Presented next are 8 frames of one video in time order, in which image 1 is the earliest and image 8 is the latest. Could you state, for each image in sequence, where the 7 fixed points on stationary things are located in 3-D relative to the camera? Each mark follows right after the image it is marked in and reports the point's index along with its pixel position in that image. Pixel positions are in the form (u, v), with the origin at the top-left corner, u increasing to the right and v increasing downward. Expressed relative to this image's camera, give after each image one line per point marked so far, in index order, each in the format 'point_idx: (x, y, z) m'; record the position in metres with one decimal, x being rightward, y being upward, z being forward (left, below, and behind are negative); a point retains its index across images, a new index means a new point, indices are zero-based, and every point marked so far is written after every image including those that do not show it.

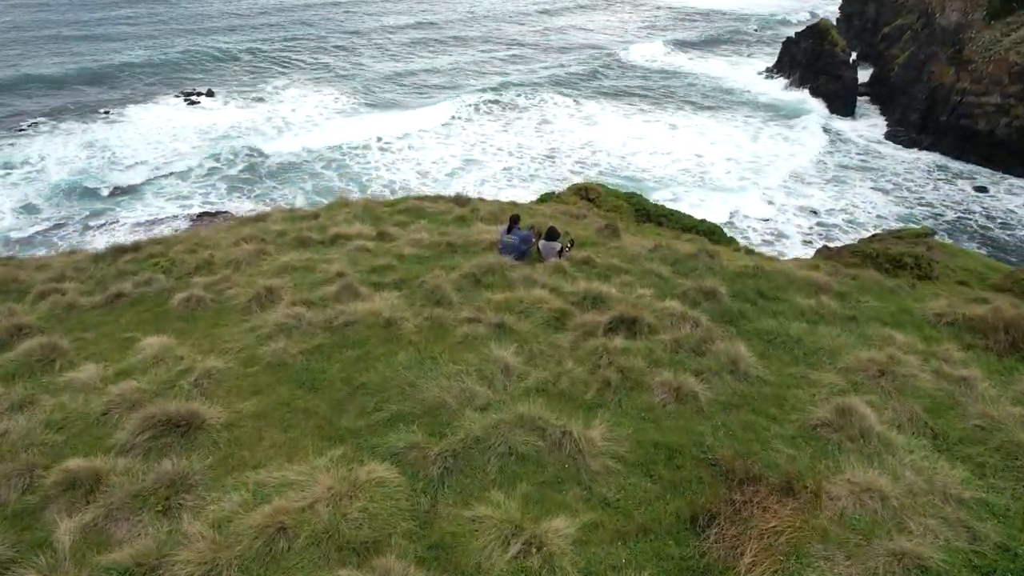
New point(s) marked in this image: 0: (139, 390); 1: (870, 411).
0: (-2.6, -0.7, +4.5) m
1: (+2.6, -0.9, +4.6) m
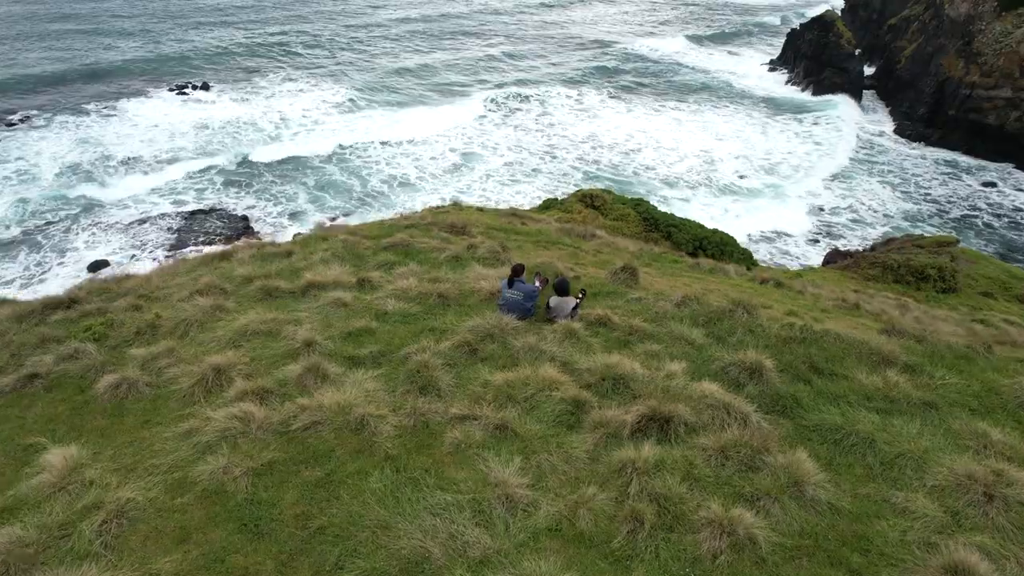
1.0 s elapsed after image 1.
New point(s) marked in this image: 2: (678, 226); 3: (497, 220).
0: (-2.6, -1.4, +3.4) m
1: (+2.6, -1.5, +3.5) m
2: (+5.0, +1.8, +19.4) m
3: (-0.3, +1.6, +15.4) m
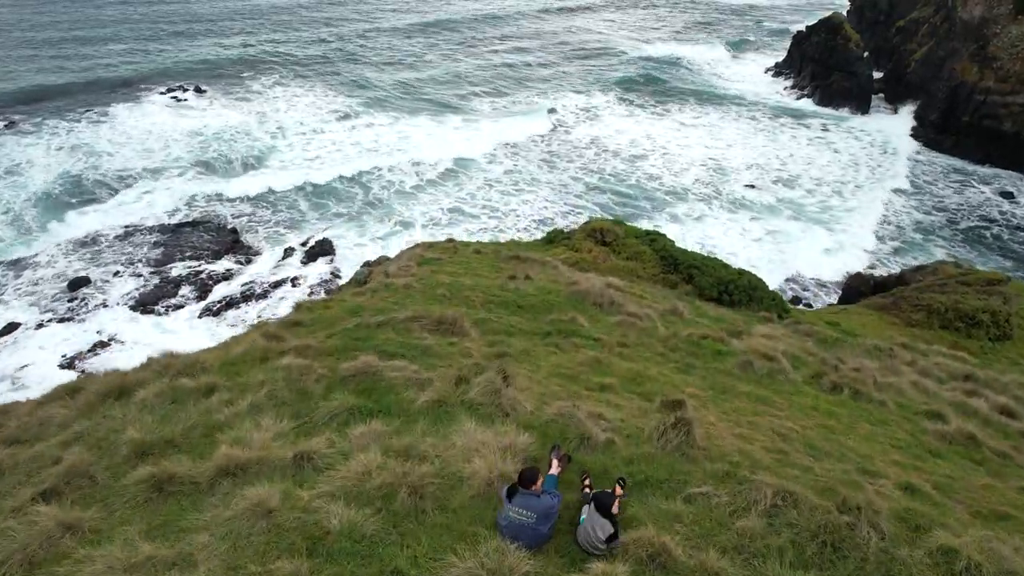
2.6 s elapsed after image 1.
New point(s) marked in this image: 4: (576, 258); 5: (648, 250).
0: (-2.6, -2.7, +1.3) m
1: (+2.6, -2.8, +1.4) m
2: (+5.0, +0.5, +17.3) m
3: (-0.3, +0.3, +13.3) m
4: (+1.7, +0.8, +17.1) m
5: (+3.8, +1.0, +17.8) m
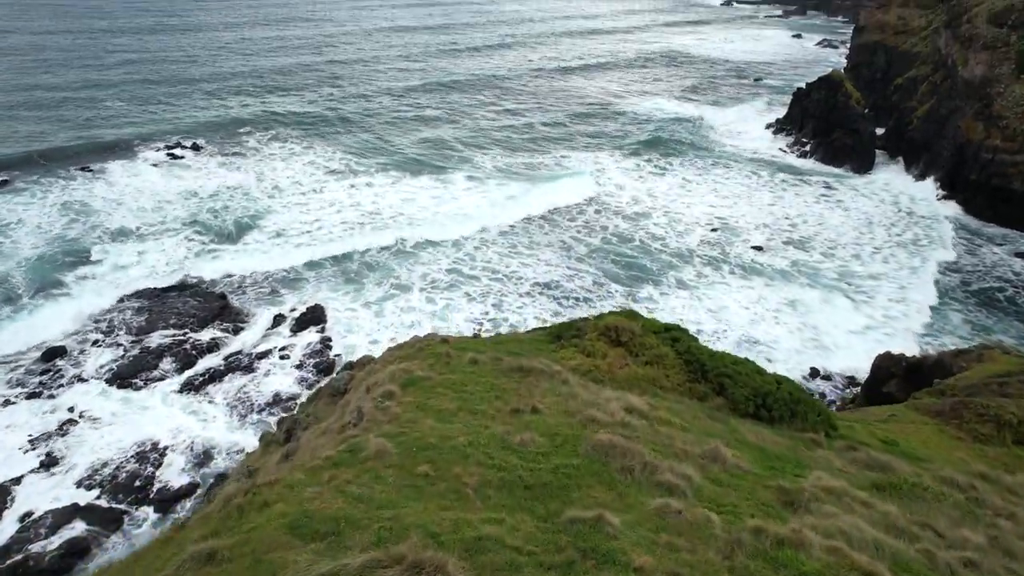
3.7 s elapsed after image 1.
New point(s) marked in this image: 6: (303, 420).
0: (-2.5, -4.0, -1.3) m
1: (+2.7, -4.2, -1.2) m
2: (+5.1, -2.0, +14.9) m
3: (-0.2, -2.0, +10.9) m
4: (+1.8, -1.8, +14.7) m
5: (+3.8, -1.6, +15.5) m
6: (-4.9, -3.1, +15.2) m
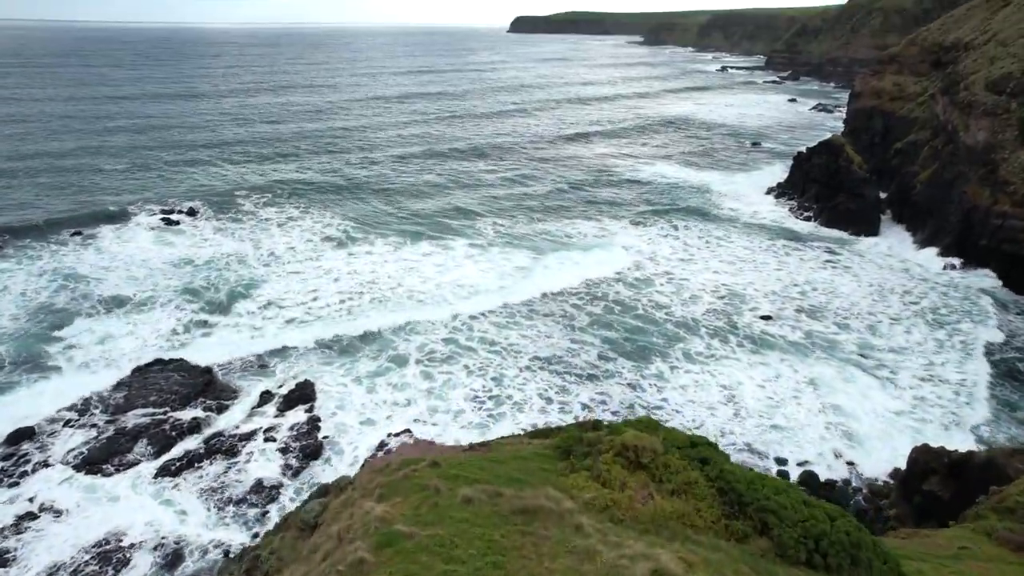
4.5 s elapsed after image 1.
0: (-2.5, -4.9, -3.8) m
1: (+2.7, -5.0, -3.8) m
2: (+5.1, -4.3, +12.5) m
3: (-0.2, -4.0, +8.5) m
4: (+1.8, -4.1, +12.3) m
5: (+3.9, -3.9, +13.1) m
6: (-4.9, -5.4, +12.7) m
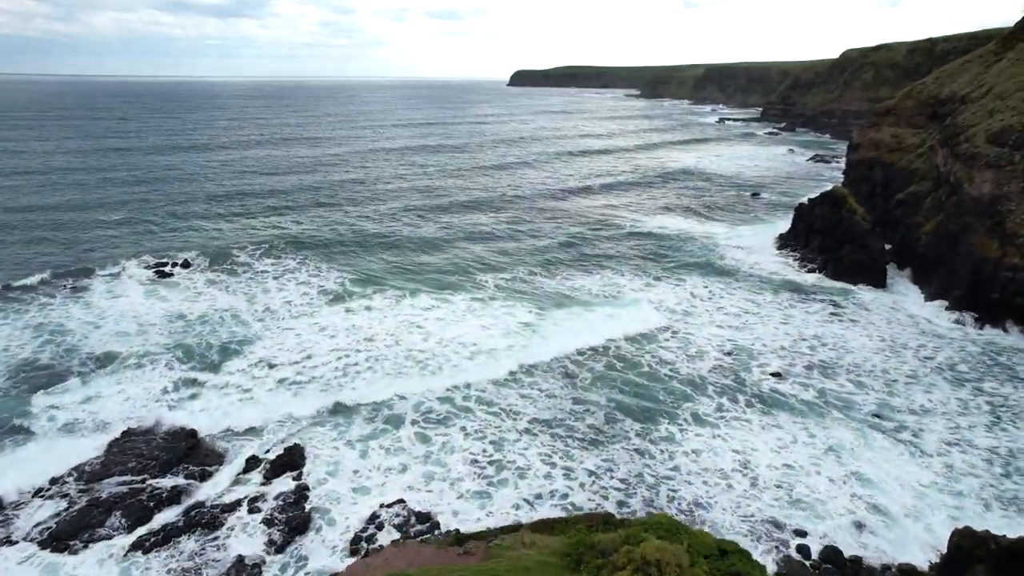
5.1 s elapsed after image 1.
0: (-2.4, -5.2, -5.9) m
1: (+2.8, -5.3, -5.9) m
2: (+5.1, -5.8, +10.4) m
3: (-0.2, -5.2, +6.4) m
4: (+1.9, -5.6, +10.2) m
5: (+3.9, -5.5, +11.0) m
6: (-4.9, -7.0, +10.5) m
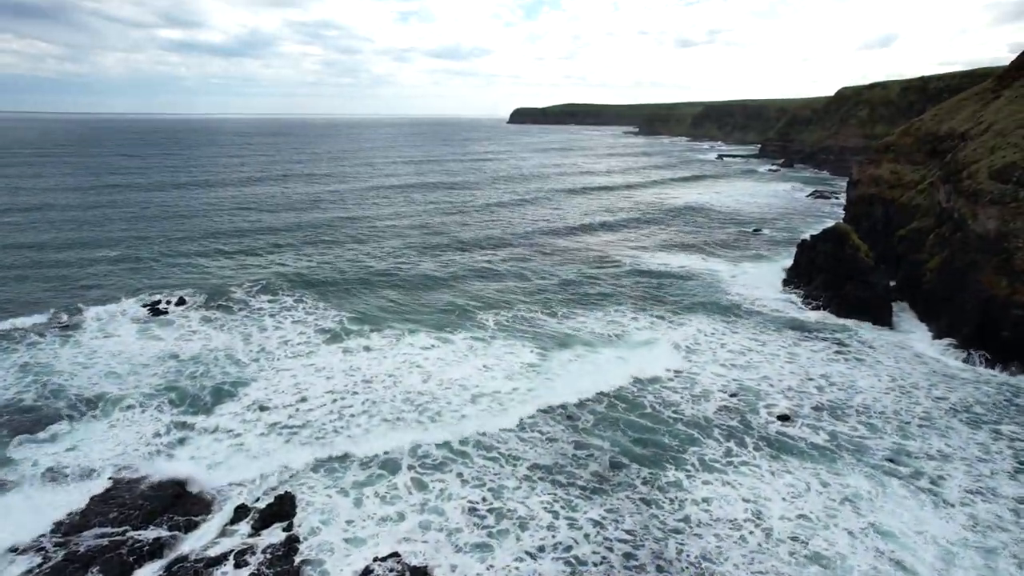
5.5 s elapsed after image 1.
0: (-2.4, -5.2, -7.4) m
1: (+2.8, -5.3, -7.4) m
2: (+5.2, -6.7, +8.9) m
3: (-0.1, -5.8, +4.9) m
4: (+1.9, -6.4, +8.7) m
5: (+3.9, -6.4, +9.5) m
6: (-4.8, -7.8, +8.9) m
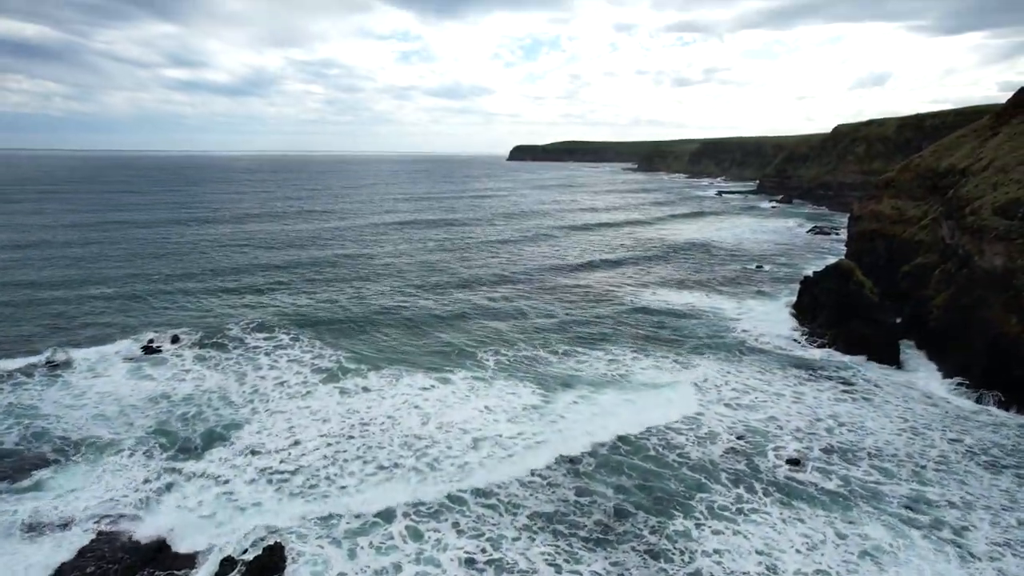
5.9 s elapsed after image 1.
0: (-2.4, -5.1, -8.9) m
1: (+2.8, -5.2, -8.9) m
2: (+5.2, -7.4, +7.3) m
3: (-0.1, -6.4, +3.4) m
4: (+1.9, -7.1, +7.1) m
5: (+4.0, -7.2, +7.9) m
6: (-4.8, -8.6, +7.2) m
